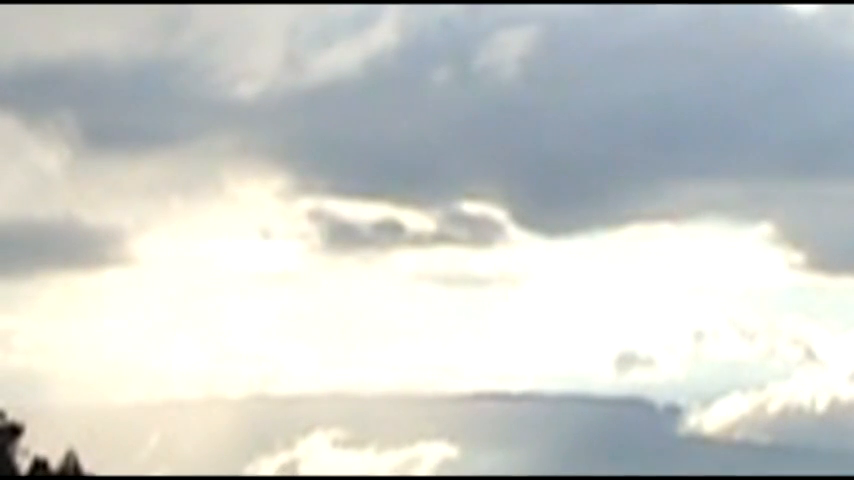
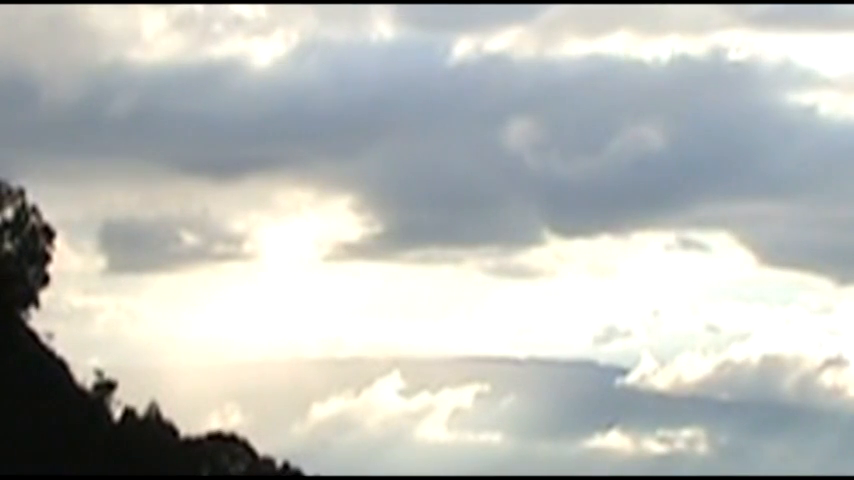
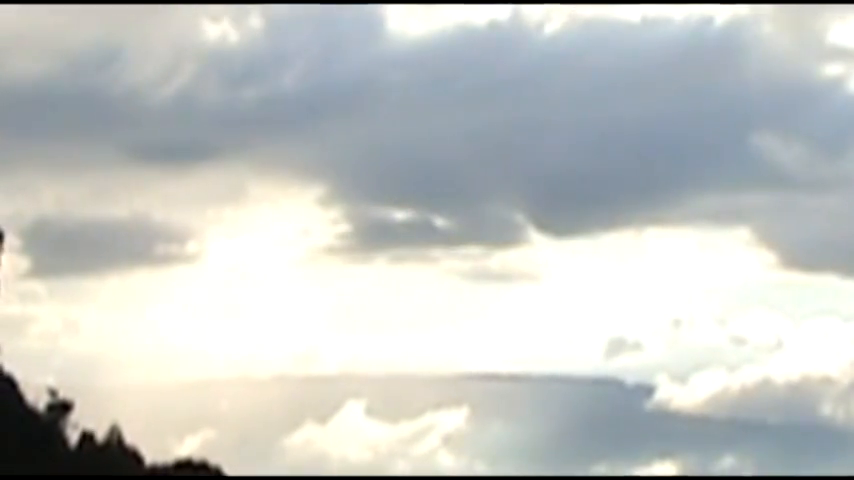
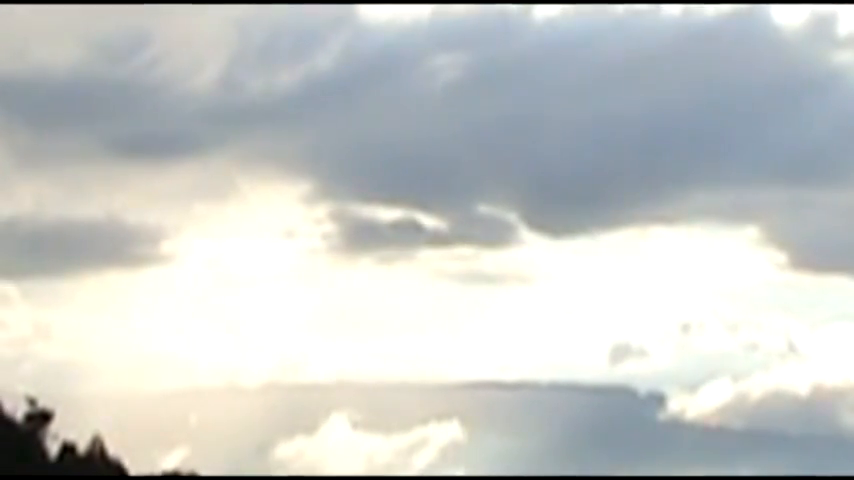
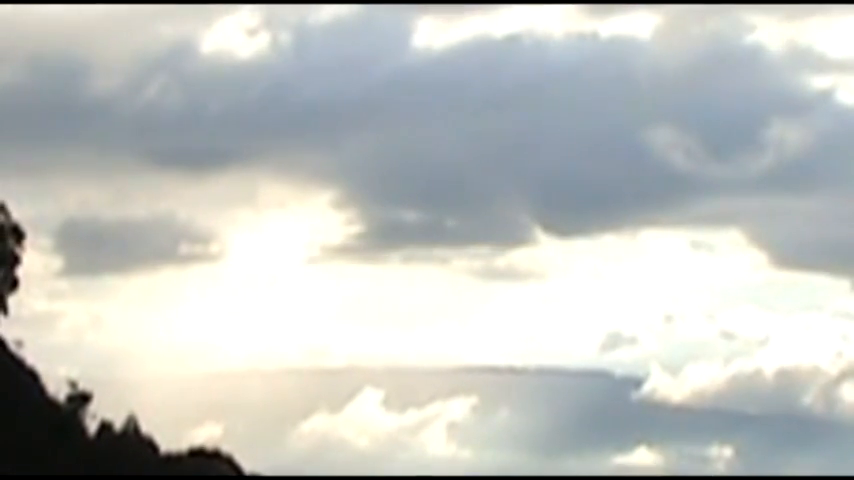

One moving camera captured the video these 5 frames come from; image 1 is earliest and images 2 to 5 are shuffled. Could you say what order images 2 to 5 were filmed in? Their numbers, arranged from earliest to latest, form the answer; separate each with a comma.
4, 3, 5, 2
